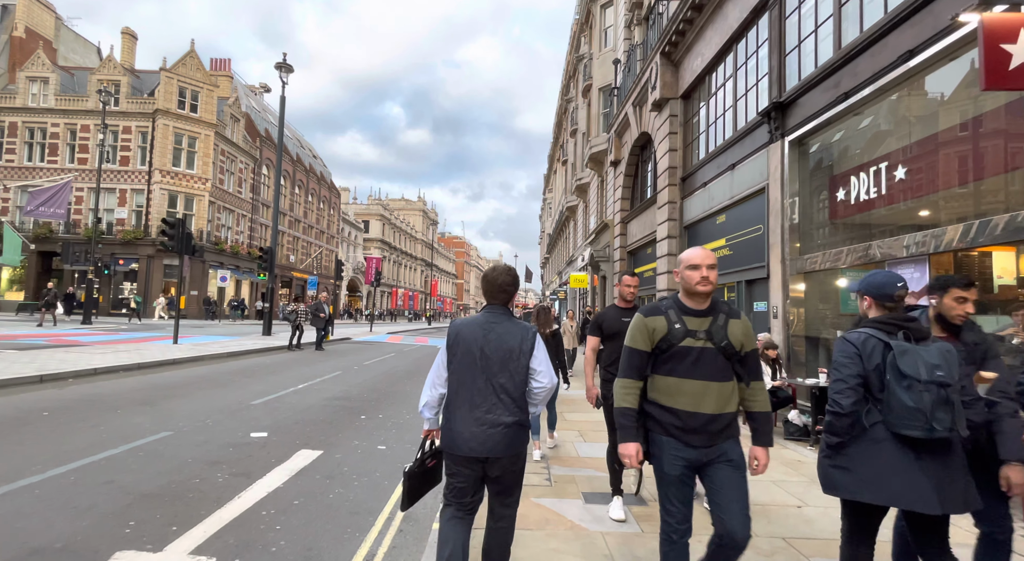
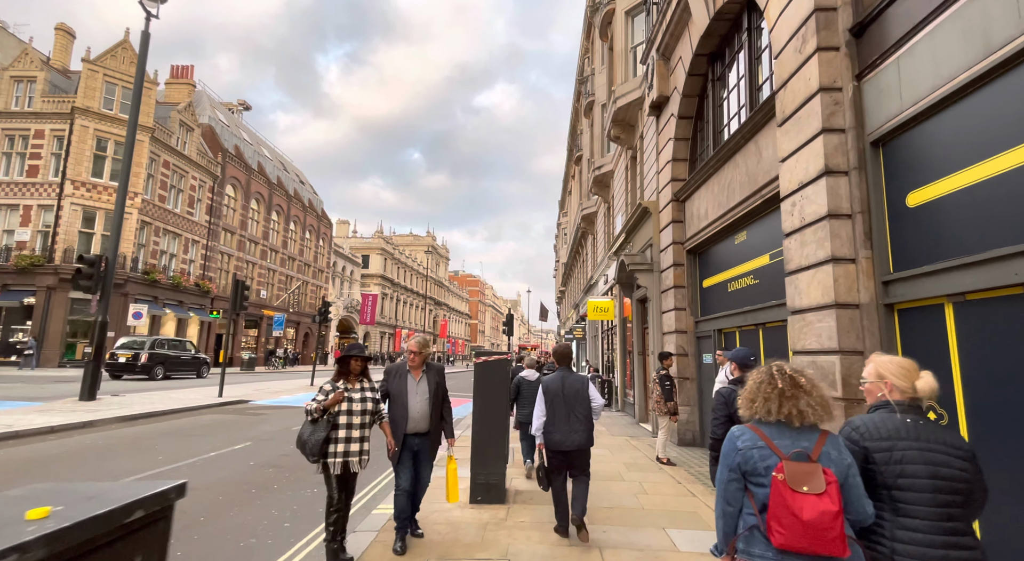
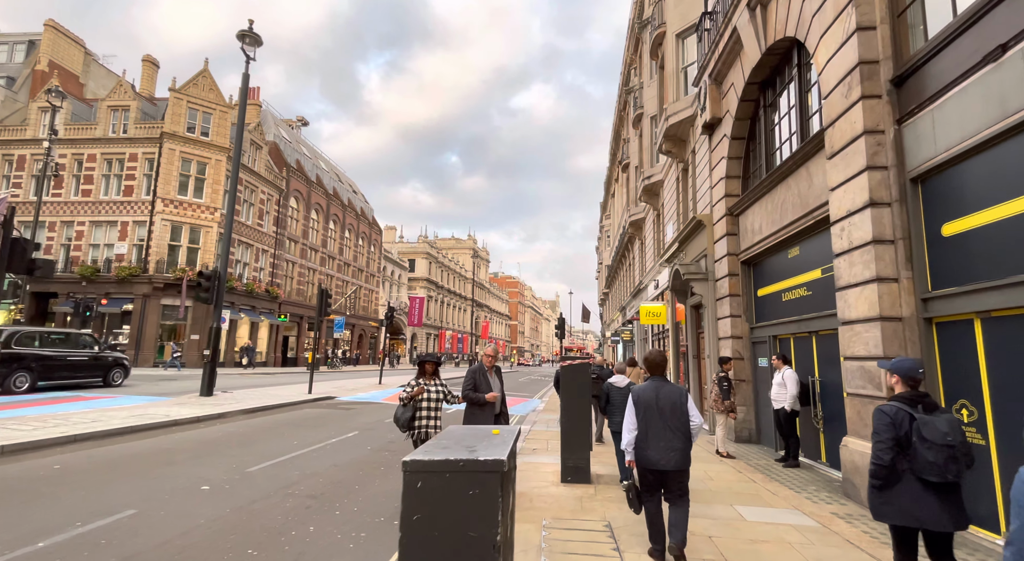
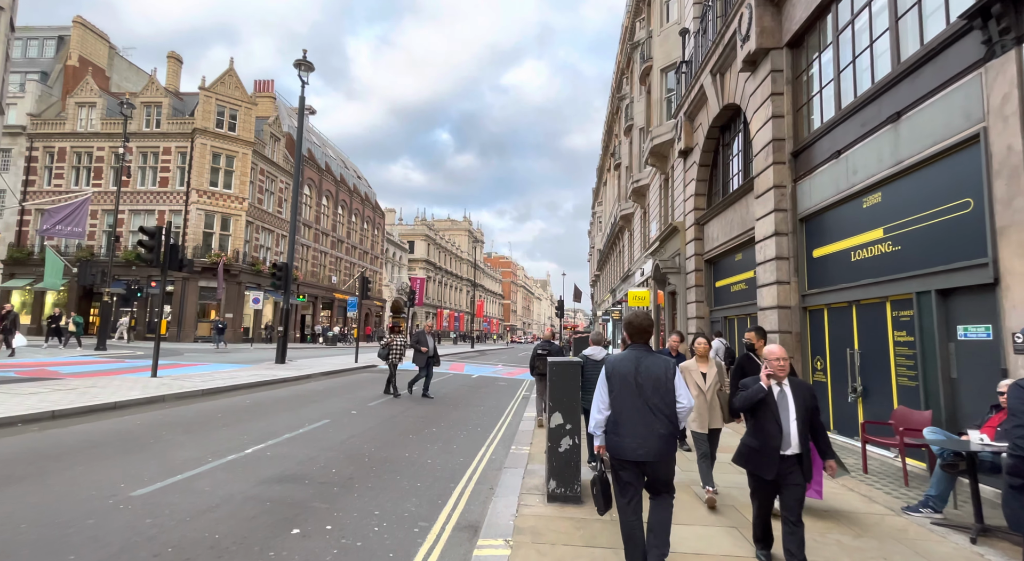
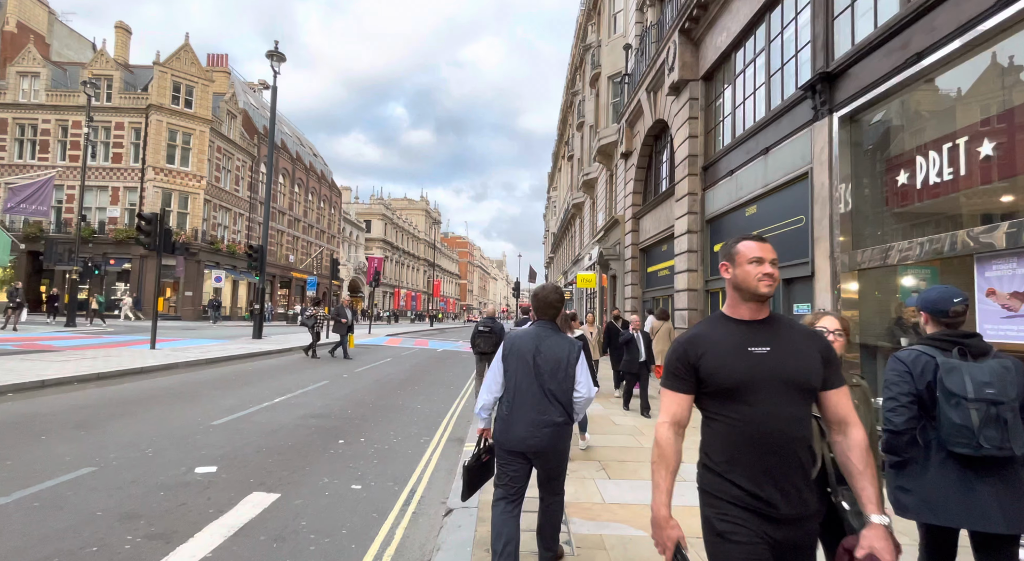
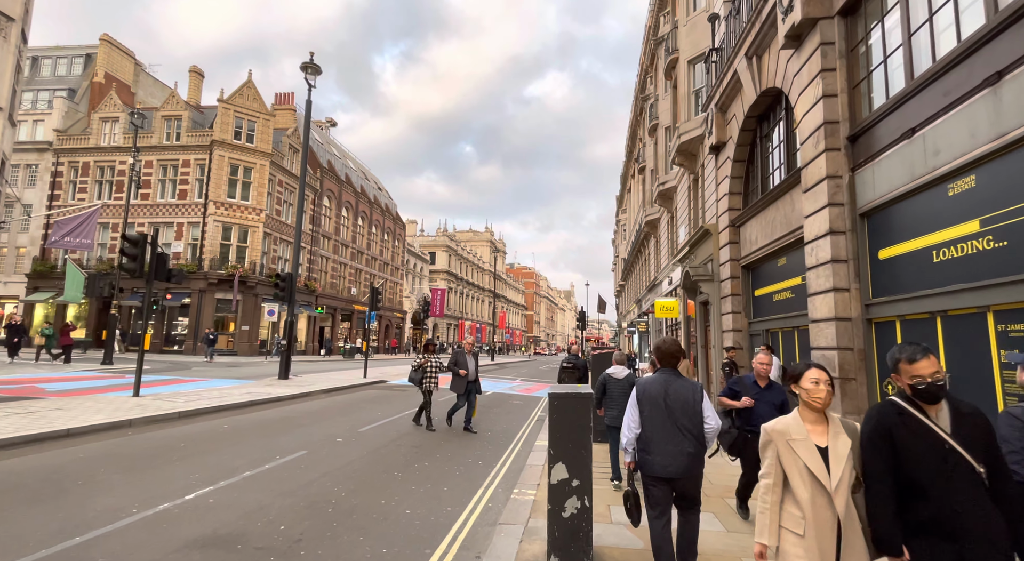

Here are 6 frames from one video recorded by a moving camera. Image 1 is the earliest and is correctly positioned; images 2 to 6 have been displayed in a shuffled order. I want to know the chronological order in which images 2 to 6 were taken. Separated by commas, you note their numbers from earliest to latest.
5, 4, 6, 3, 2
